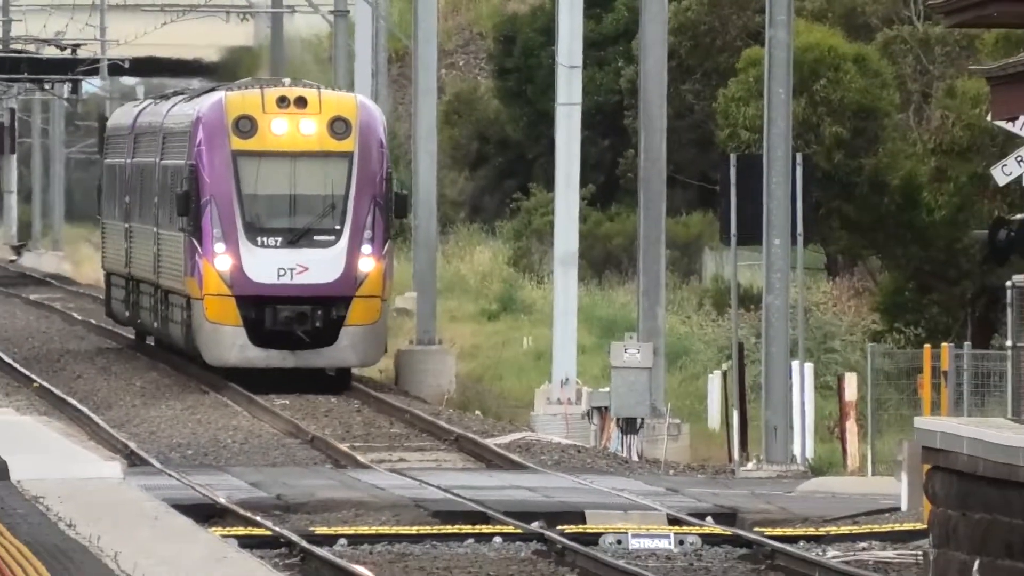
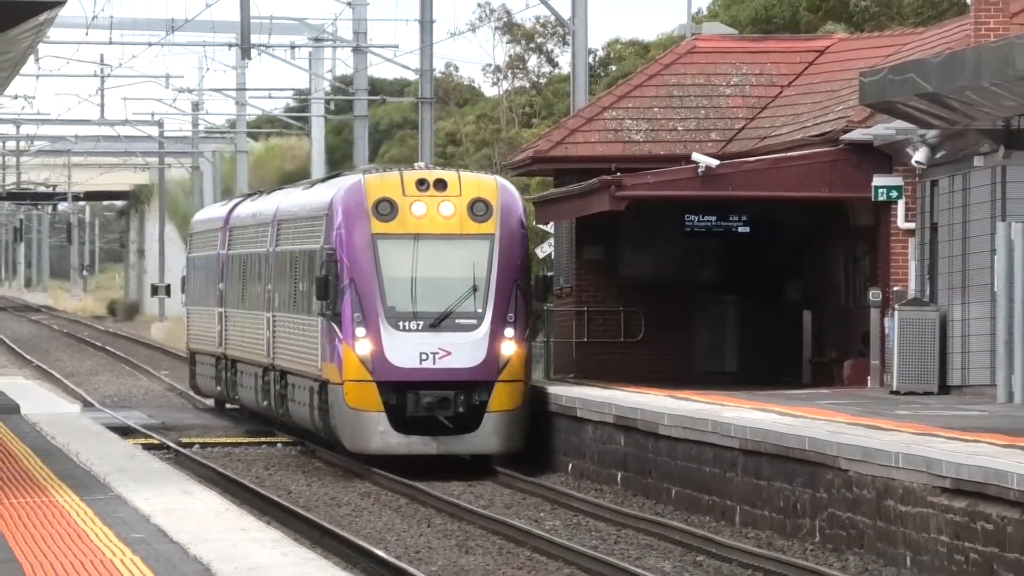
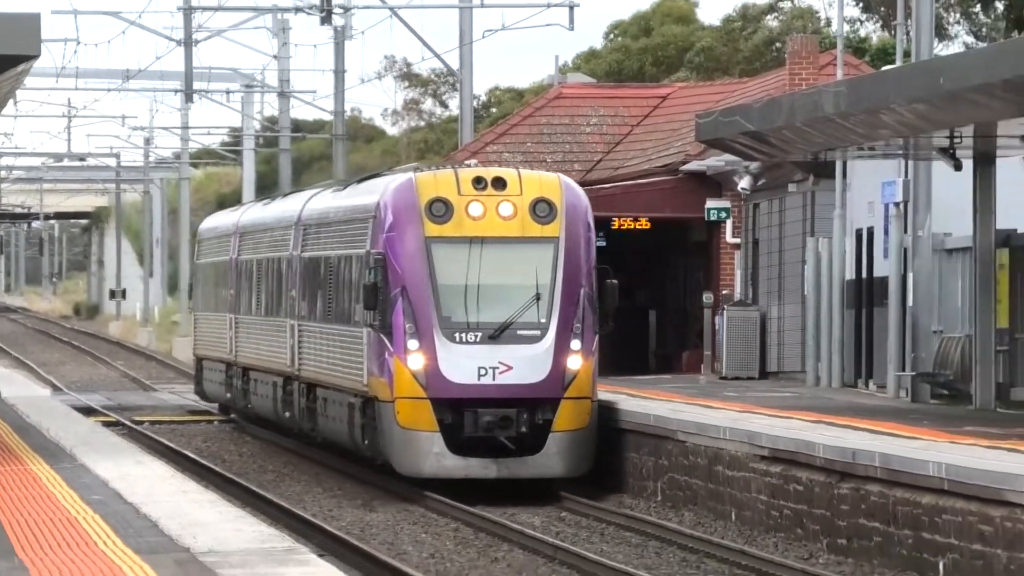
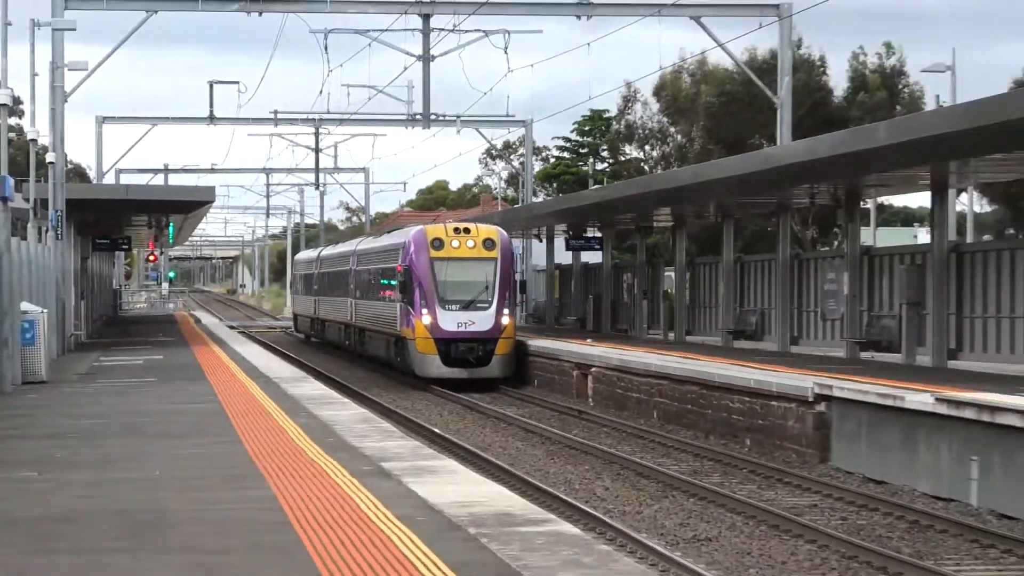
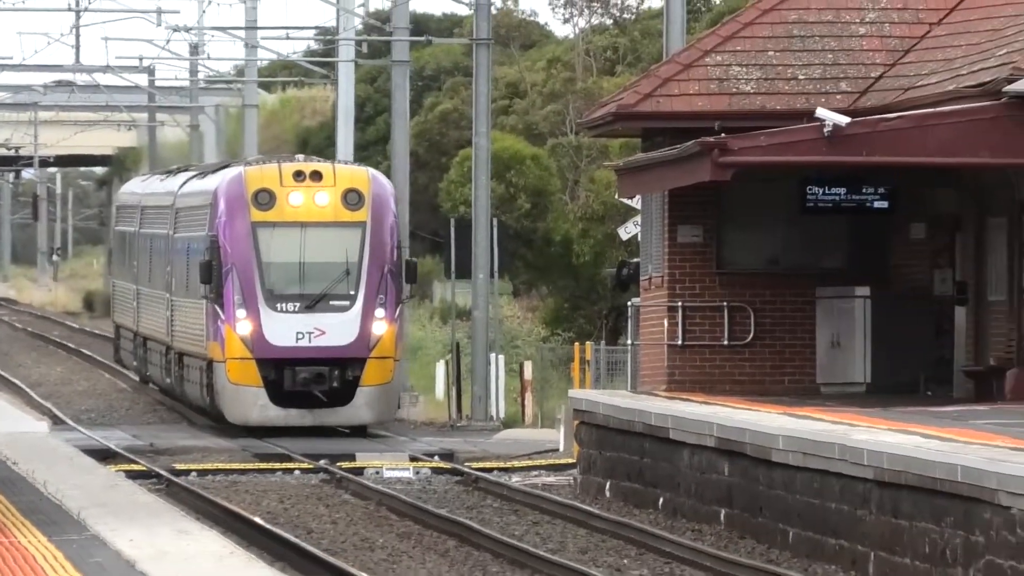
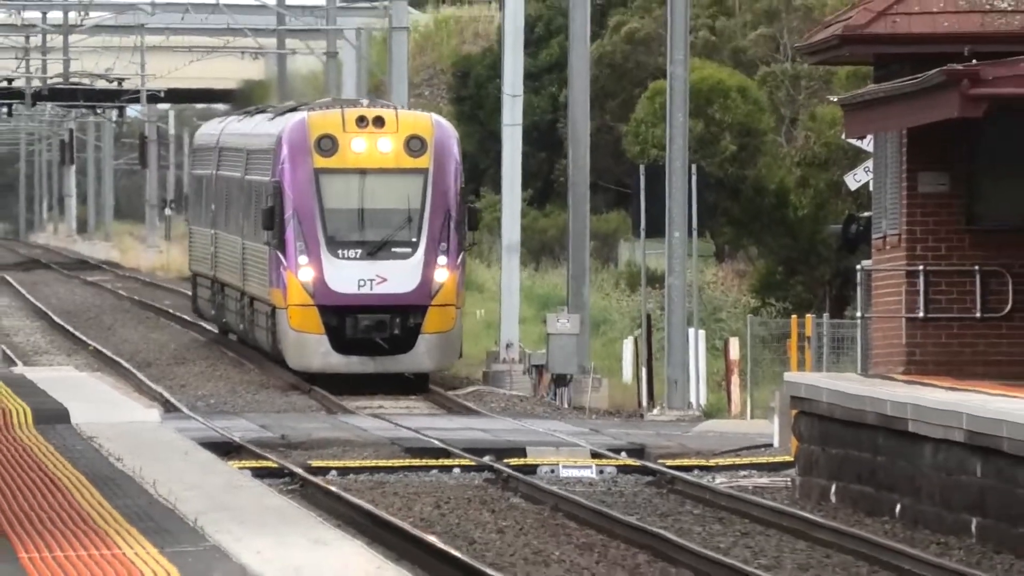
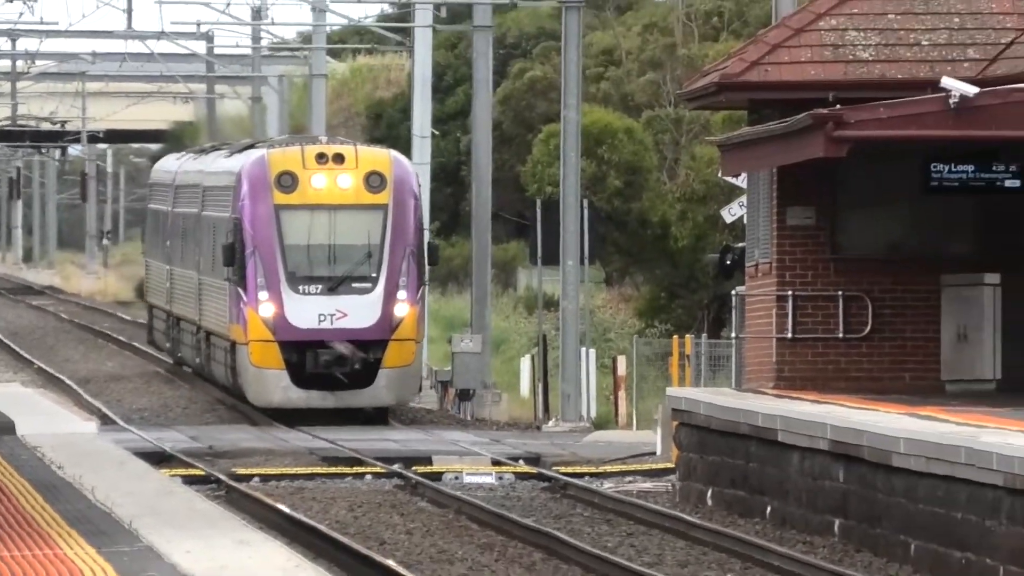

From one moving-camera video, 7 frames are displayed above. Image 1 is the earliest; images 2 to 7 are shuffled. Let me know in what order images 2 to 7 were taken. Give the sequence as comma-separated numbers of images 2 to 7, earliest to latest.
6, 7, 5, 2, 3, 4
